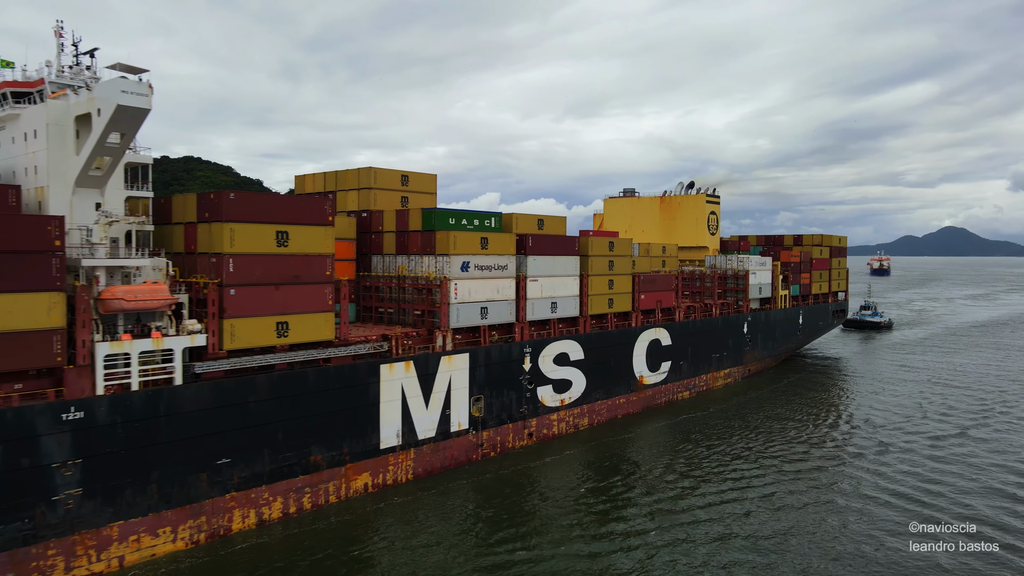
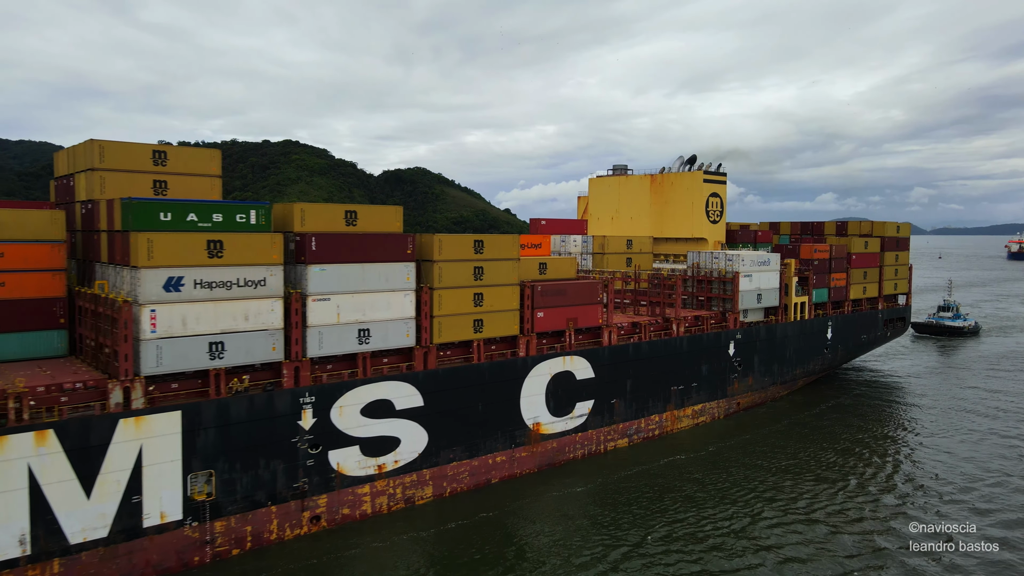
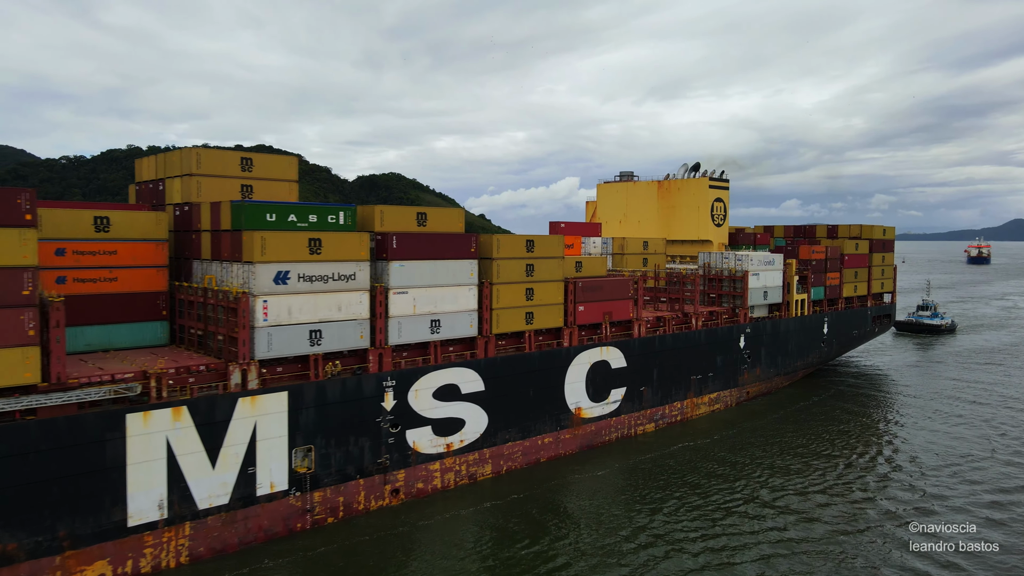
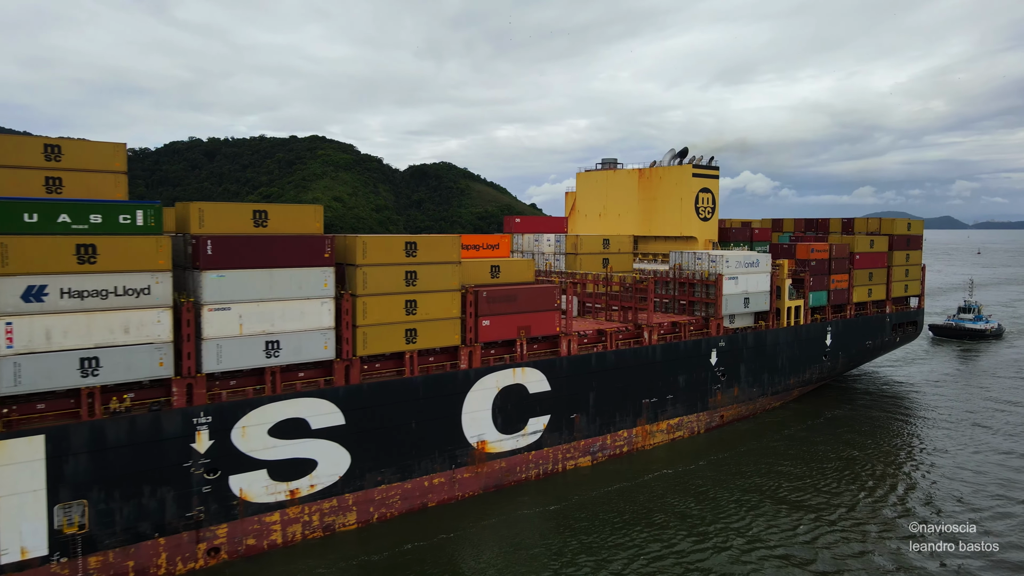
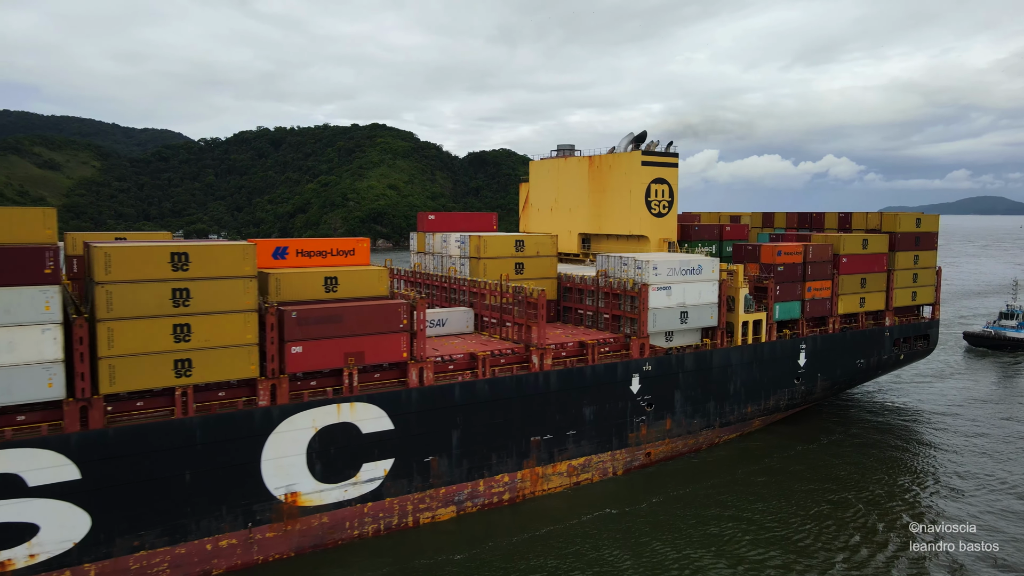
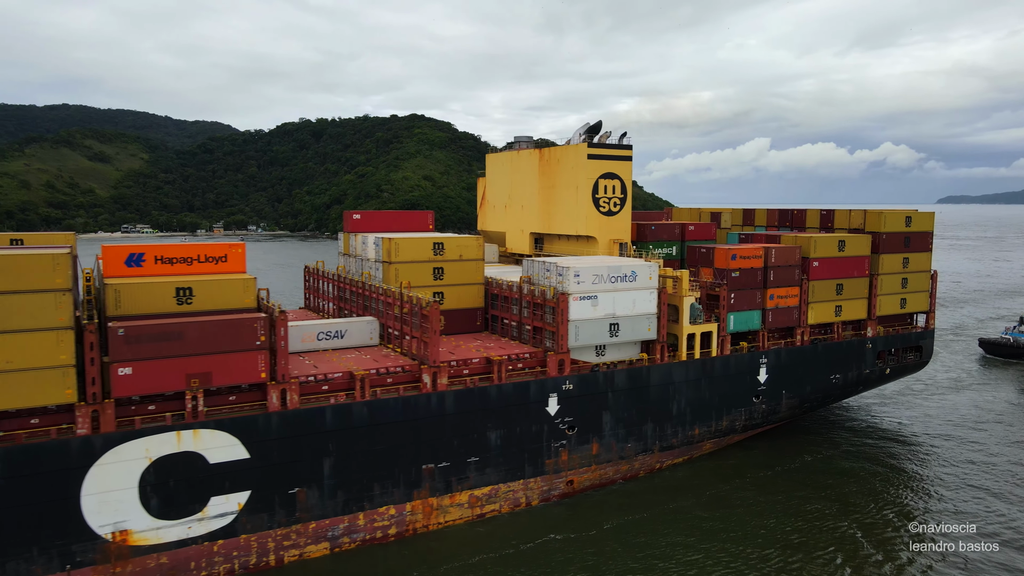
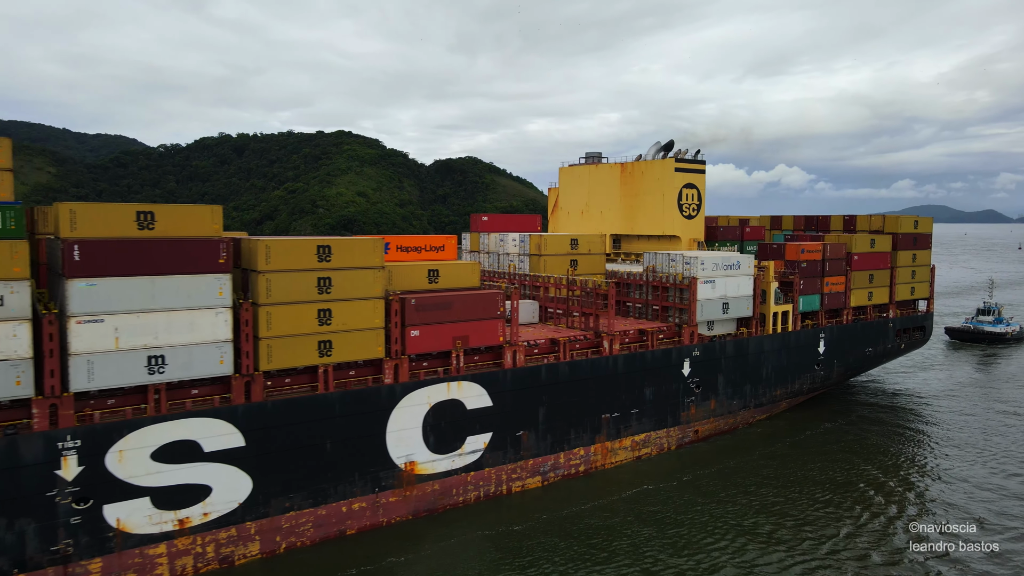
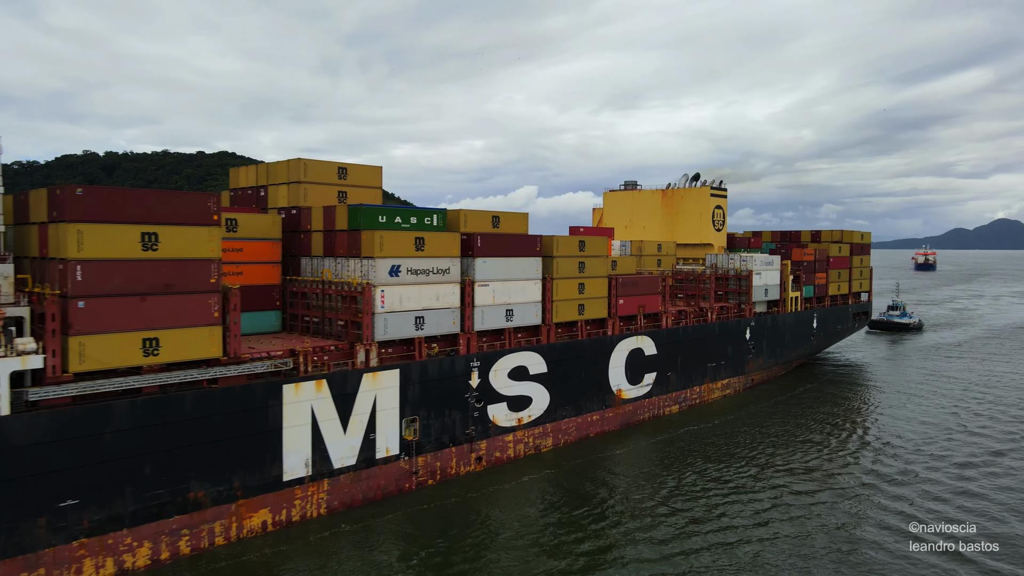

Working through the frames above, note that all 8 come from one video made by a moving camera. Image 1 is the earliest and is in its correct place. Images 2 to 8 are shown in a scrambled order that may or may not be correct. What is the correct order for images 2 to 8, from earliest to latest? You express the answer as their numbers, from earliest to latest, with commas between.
8, 3, 2, 4, 7, 5, 6
